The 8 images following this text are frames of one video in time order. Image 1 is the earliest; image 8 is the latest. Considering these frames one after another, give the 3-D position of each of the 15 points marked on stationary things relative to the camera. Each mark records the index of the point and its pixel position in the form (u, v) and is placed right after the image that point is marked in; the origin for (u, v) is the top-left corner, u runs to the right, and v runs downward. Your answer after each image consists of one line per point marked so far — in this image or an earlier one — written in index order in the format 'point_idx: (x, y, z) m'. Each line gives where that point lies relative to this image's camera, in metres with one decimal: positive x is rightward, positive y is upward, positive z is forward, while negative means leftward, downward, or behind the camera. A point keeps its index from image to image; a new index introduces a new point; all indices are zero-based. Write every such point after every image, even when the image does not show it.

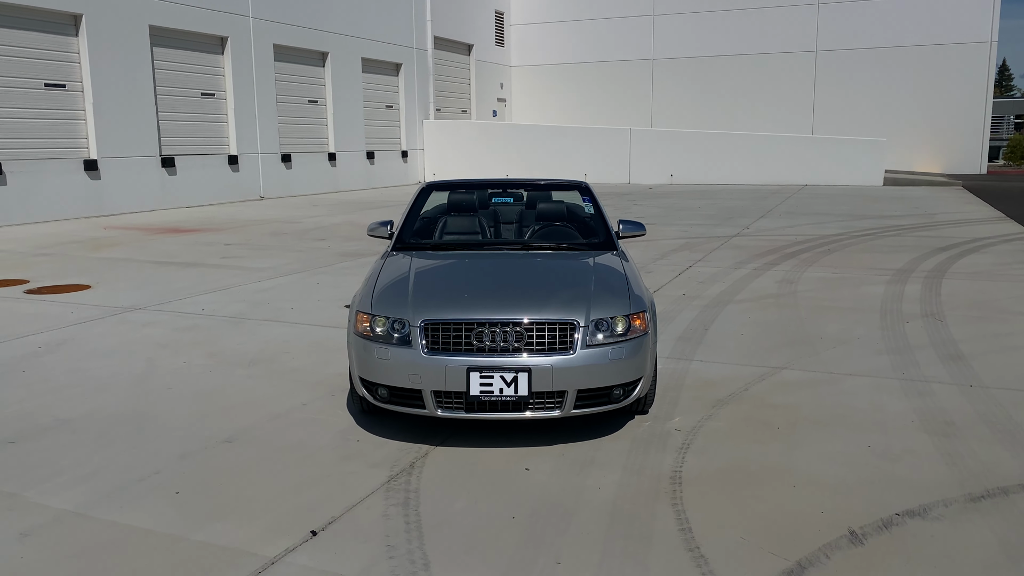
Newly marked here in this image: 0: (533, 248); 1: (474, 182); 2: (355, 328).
0: (+0.2, +0.3, +5.4) m
1: (-0.2, +0.7, +6.0) m
2: (-0.8, -0.2, +4.5) m
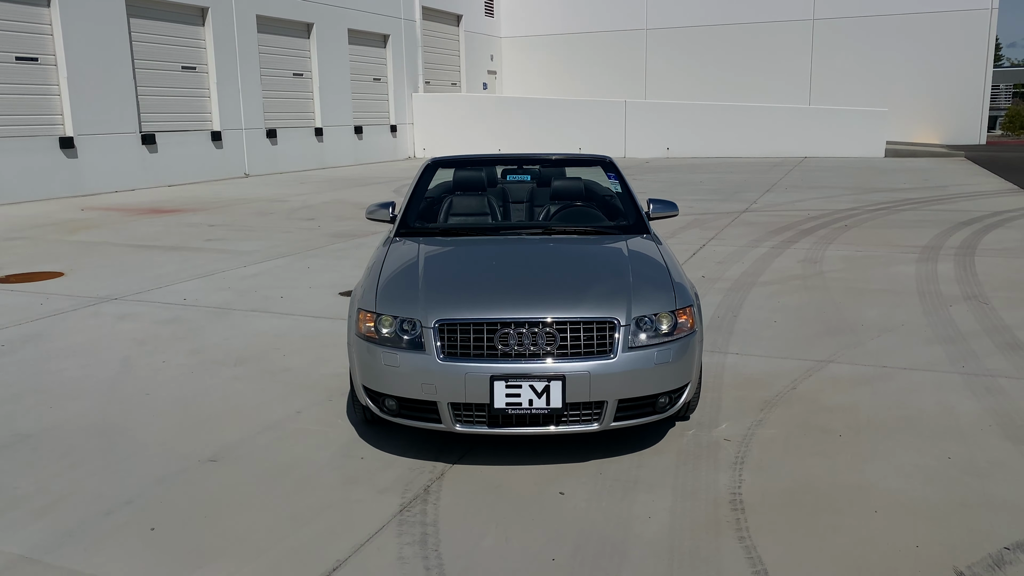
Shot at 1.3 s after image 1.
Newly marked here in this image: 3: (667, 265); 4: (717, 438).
0: (+0.3, +0.3, +4.8) m
1: (-0.2, +0.8, +5.4) m
2: (-0.7, -0.2, +3.9) m
3: (+0.8, +0.1, +4.2) m
4: (+1.0, -0.7, +4.1) m
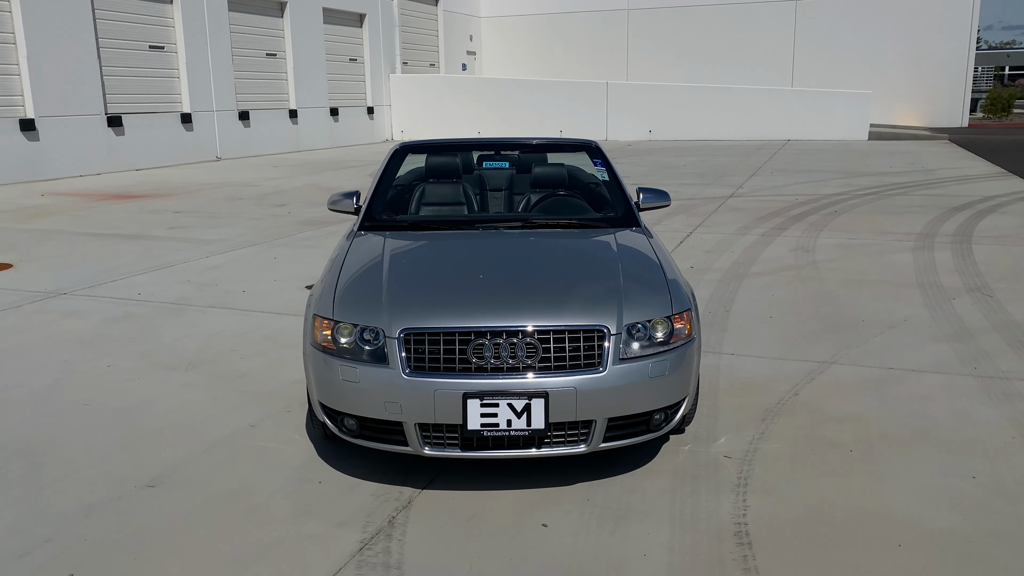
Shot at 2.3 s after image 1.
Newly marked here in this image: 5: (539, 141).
0: (+0.1, +0.3, +4.3) m
1: (-0.3, +0.8, +4.9) m
2: (-0.8, -0.2, +3.5) m
3: (+0.7, +0.1, +3.8) m
4: (+0.9, -0.7, +3.7) m
5: (+0.2, +0.8, +4.9) m
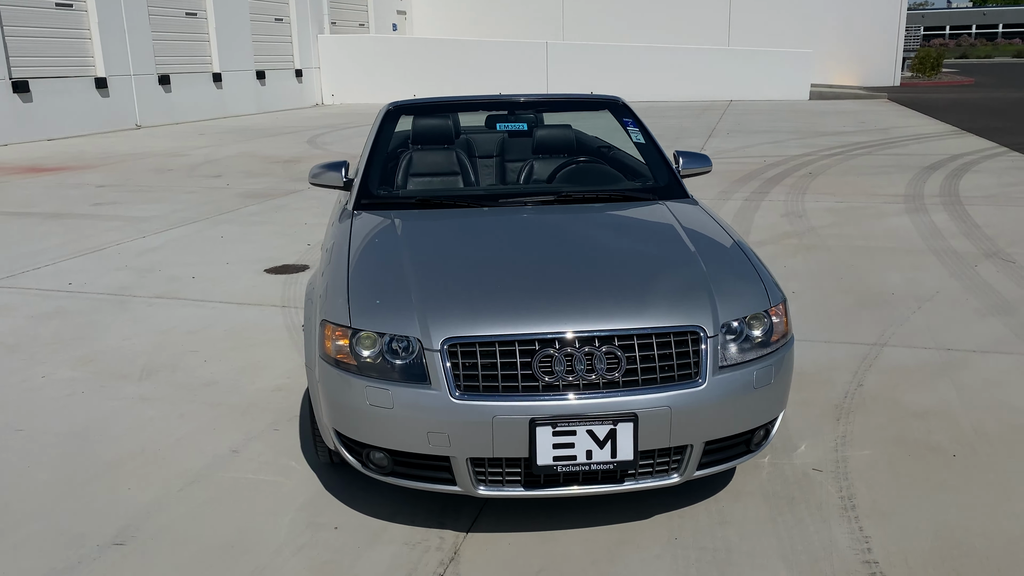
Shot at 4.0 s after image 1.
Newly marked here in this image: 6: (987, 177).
0: (+0.2, +0.4, +3.7) m
1: (-0.3, +0.9, +4.2) m
2: (-0.6, -0.2, +2.7) m
3: (+0.8, +0.2, +3.2) m
4: (+1.1, -0.7, +3.1) m
5: (+0.2, +0.9, +4.2) m
6: (+5.5, +1.3, +9.8) m
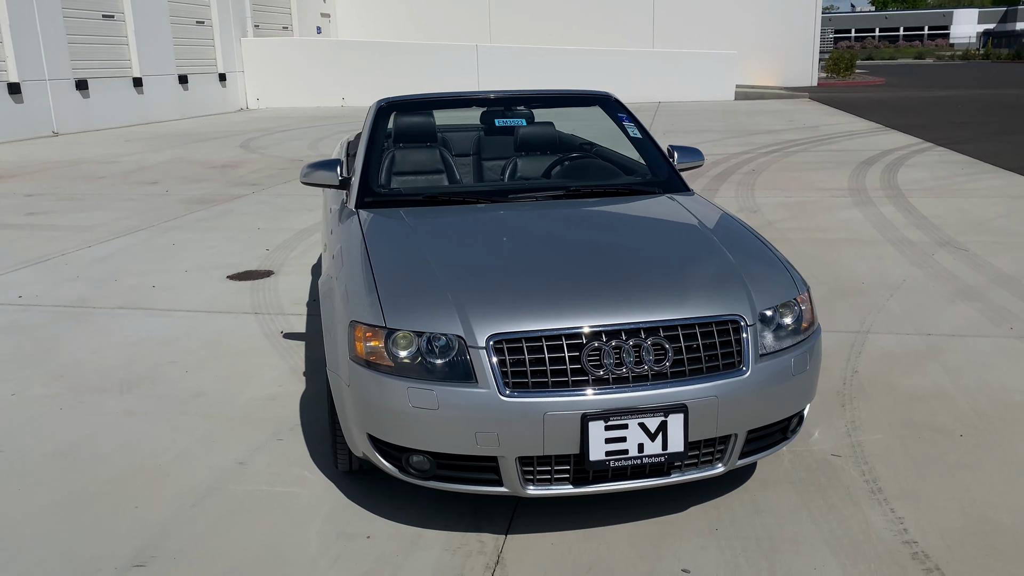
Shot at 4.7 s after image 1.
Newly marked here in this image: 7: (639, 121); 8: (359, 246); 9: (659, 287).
0: (+0.3, +0.4, +3.6) m
1: (-0.3, +0.9, +4.1) m
2: (-0.5, -0.2, +2.6) m
3: (+0.9, +0.2, +3.2) m
4: (+1.1, -0.6, +3.2) m
5: (+0.2, +1.0, +4.2) m
6: (+4.9, +1.4, +10.2) m
7: (+0.6, +0.8, +4.2) m
8: (-0.6, +0.1, +3.1) m
9: (+0.4, 0.0, +2.6) m
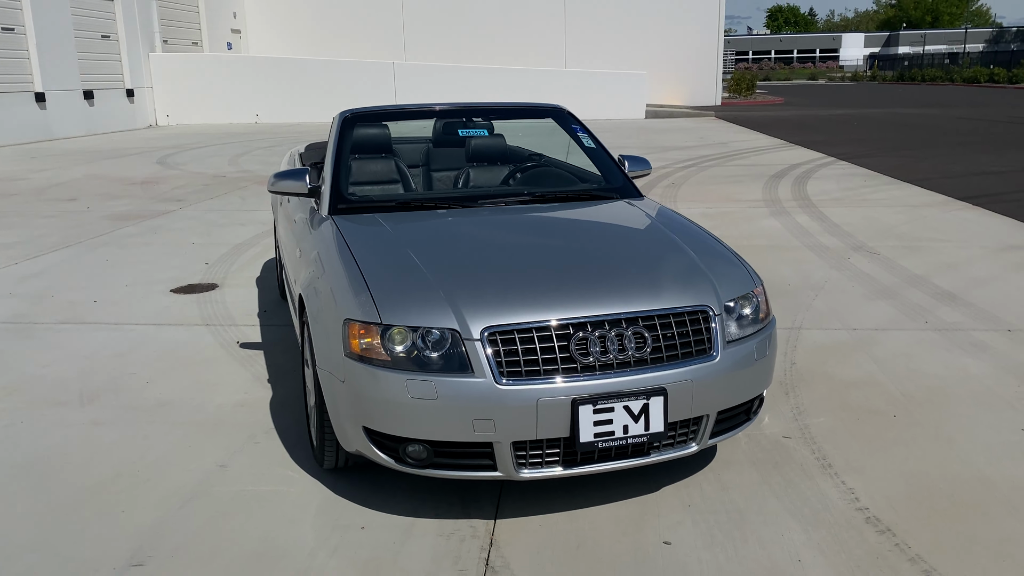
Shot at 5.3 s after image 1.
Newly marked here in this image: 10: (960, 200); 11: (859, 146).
0: (+0.1, +0.4, +3.8) m
1: (-0.5, +0.9, +4.3) m
2: (-0.5, -0.2, +2.7) m
3: (+0.8, +0.2, +3.4) m
4: (+1.1, -0.6, +3.4) m
5: (-0.1, +0.9, +4.4) m
6: (+4.0, +1.3, +10.9) m
7: (+0.4, +0.8, +4.4) m
8: (-0.6, +0.1, +3.2) m
9: (+0.4, 0.0, +2.8) m
10: (+4.9, +1.0, +9.4) m
11: (+6.7, +2.7, +16.5) m
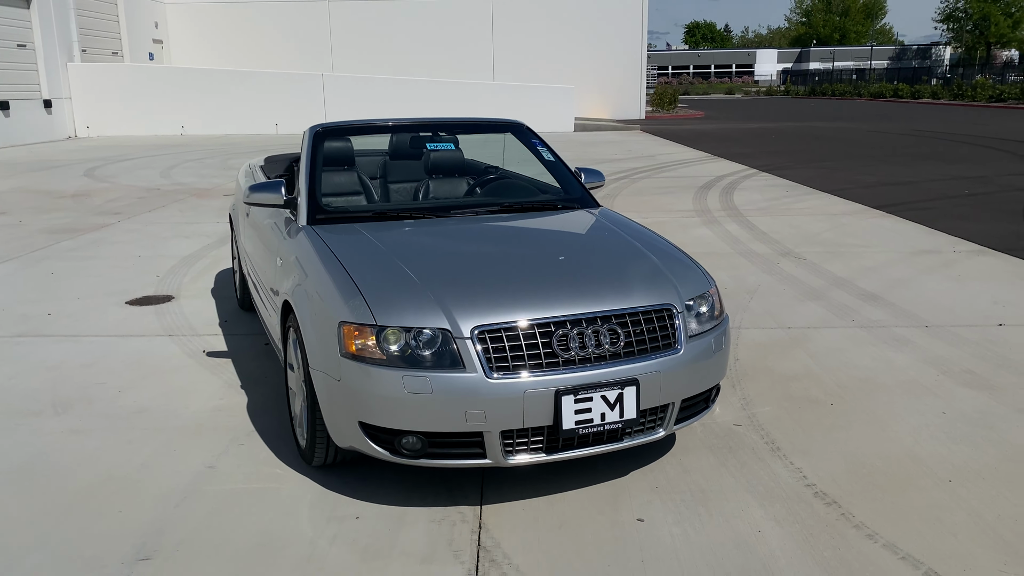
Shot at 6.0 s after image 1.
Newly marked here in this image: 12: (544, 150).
0: (-0.1, +0.4, +4.1) m
1: (-0.7, +0.9, +4.5) m
2: (-0.6, -0.2, +2.9) m
3: (+0.6, +0.2, +3.7) m
4: (+0.9, -0.6, +3.7) m
5: (-0.3, +0.9, +4.6) m
6: (+3.2, +1.3, +11.4) m
7: (+0.2, +0.8, +4.7) m
8: (-0.7, +0.1, +3.3) m
9: (+0.3, 0.0, +3.1) m
10: (+4.2, +0.9, +10.0) m
11: (+5.4, +2.6, +17.2) m
12: (+0.1, +0.7, +4.6) m
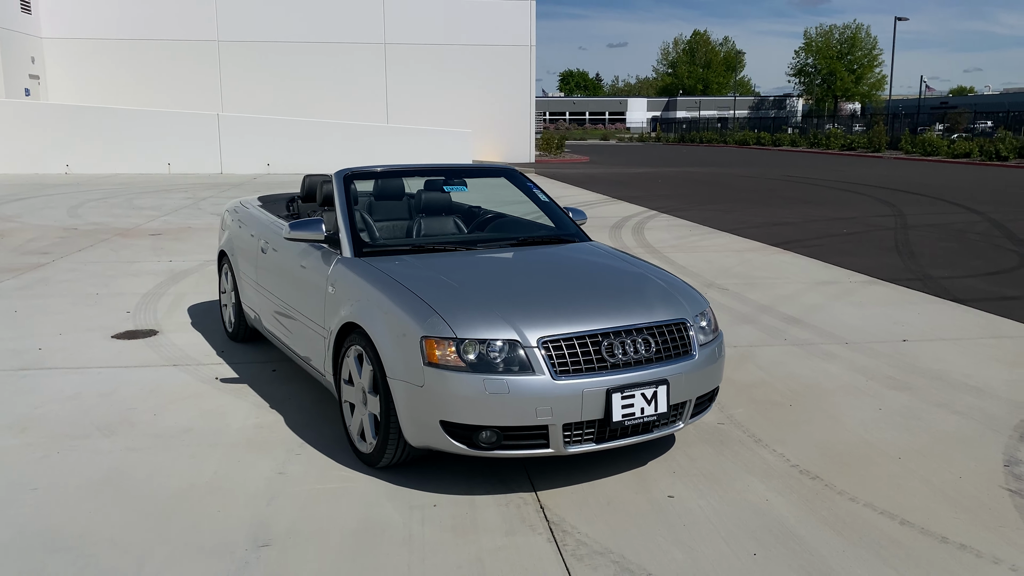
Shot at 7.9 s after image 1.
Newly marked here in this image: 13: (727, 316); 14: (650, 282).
0: (0.0, +0.2, +4.7) m
1: (-0.7, +0.7, +5.0) m
2: (-0.4, -0.3, +3.4) m
3: (+0.7, +0.1, +4.4) m
4: (+1.0, -0.7, +4.4) m
5: (-0.3, +0.7, +5.2) m
6: (+2.2, +0.8, +12.5) m
7: (+0.1, +0.6, +5.3) m
8: (-0.6, 0.0, +3.8) m
9: (+0.5, -0.1, +3.7) m
10: (+3.4, +0.5, +11.2) m
11: (+3.5, +1.9, +18.6) m
12: (+0.1, +0.6, +5.3) m
13: (+1.7, -0.2, +7.0) m
14: (+0.6, 0.0, +4.0) m
